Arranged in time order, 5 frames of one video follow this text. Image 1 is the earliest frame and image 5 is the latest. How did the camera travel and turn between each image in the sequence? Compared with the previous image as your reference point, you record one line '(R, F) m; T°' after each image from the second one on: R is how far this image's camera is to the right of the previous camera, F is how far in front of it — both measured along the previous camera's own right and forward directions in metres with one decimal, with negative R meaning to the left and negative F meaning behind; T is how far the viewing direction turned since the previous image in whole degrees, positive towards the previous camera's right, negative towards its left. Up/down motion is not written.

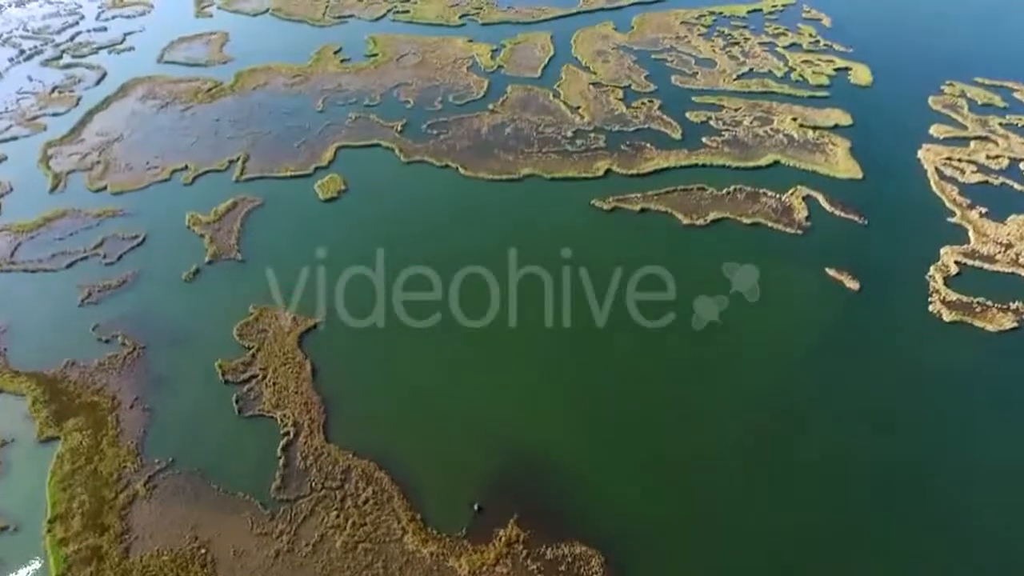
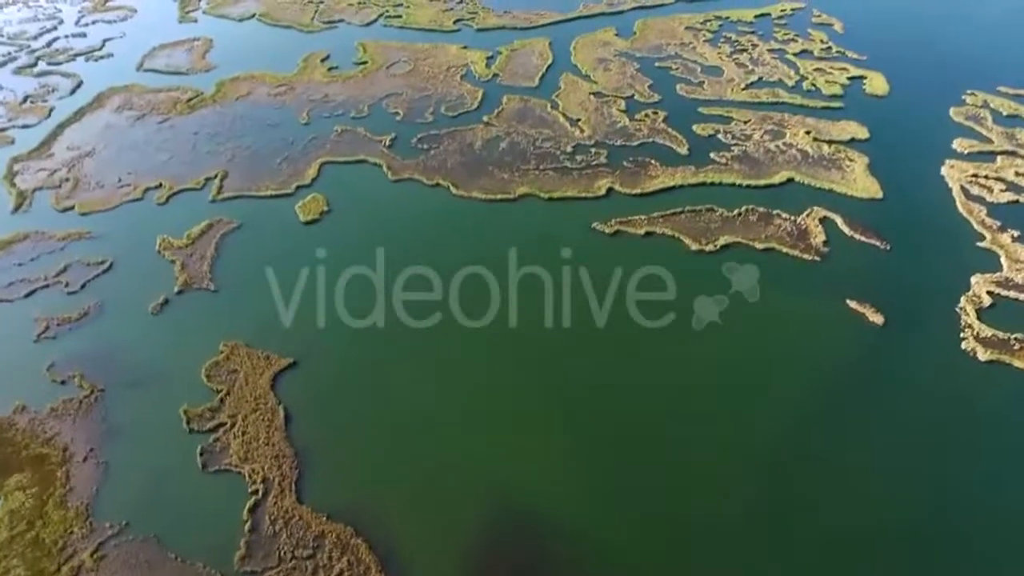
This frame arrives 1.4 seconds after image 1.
(+0.2, +2.3) m; 0°
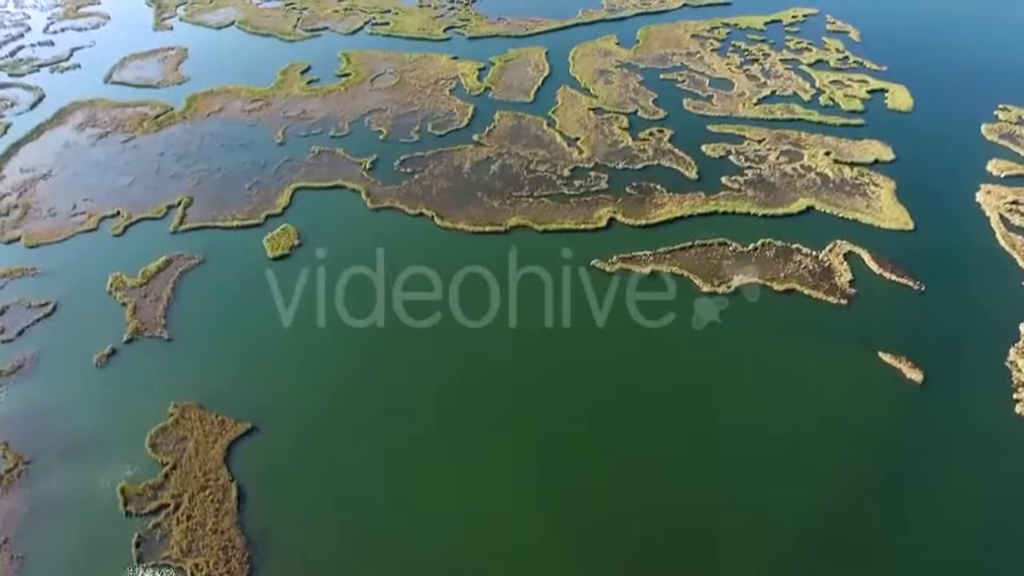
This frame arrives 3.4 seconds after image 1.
(+0.3, +3.1) m; 0°
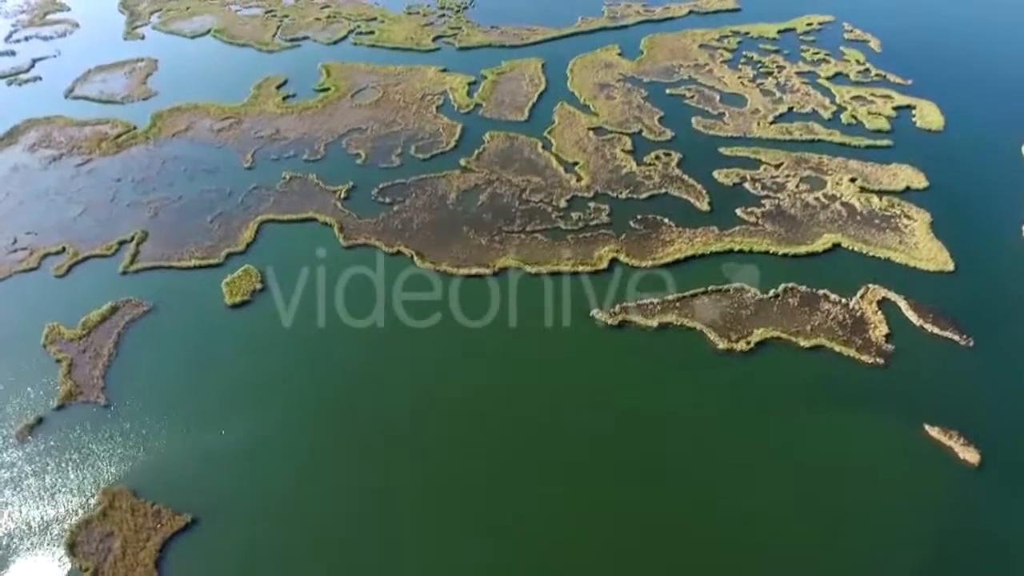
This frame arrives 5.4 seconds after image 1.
(+0.3, +3.3) m; 0°
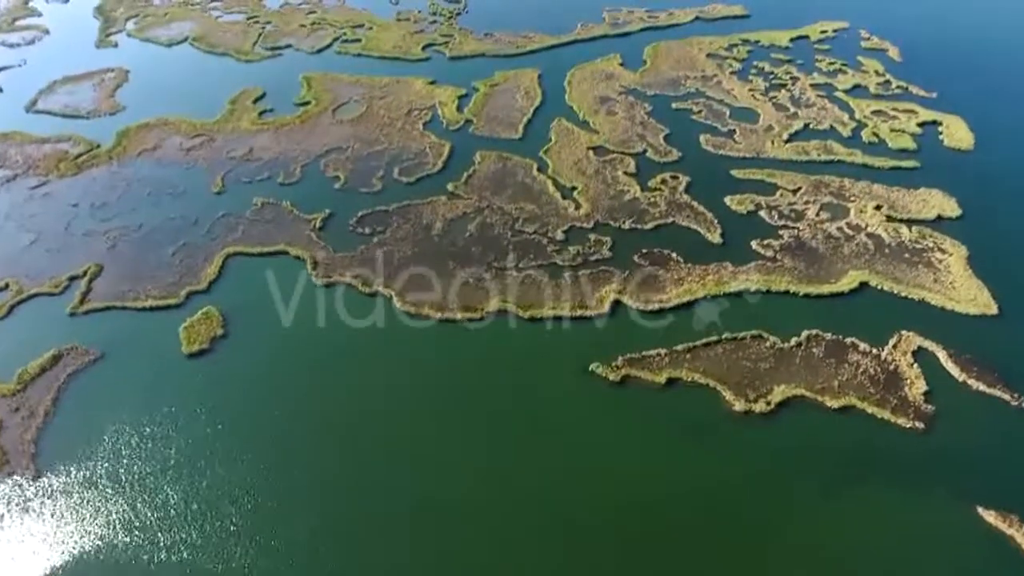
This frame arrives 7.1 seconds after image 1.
(+0.3, +2.7) m; 0°
